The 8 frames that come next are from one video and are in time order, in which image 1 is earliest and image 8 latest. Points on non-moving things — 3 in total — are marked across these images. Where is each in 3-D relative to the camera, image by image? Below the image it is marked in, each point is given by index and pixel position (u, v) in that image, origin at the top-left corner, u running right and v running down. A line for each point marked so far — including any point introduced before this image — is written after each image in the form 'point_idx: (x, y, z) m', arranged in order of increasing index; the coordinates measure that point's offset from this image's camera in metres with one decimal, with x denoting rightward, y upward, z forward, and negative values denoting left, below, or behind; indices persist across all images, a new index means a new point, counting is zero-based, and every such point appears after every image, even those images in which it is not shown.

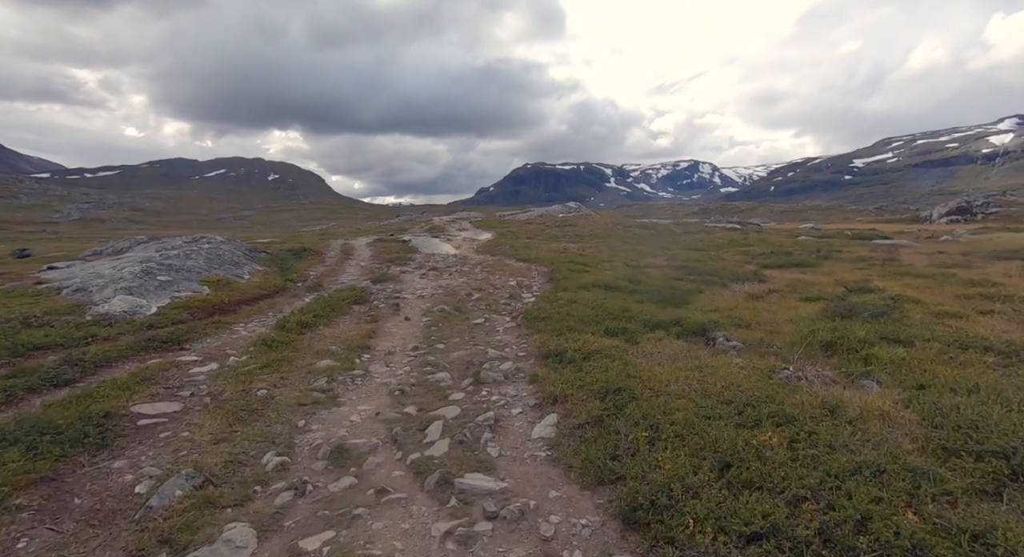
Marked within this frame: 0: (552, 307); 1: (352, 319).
0: (+1.6, -1.1, +19.2) m
1: (-5.9, -1.5, +17.5) m
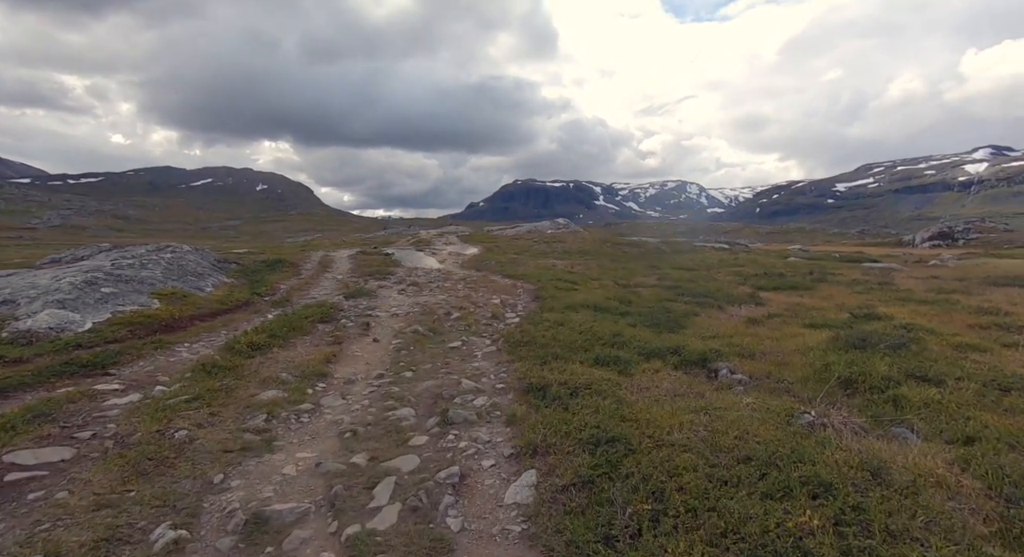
0: (+0.9, -1.8, +17.6) m
1: (-6.5, -2.0, +15.7) m
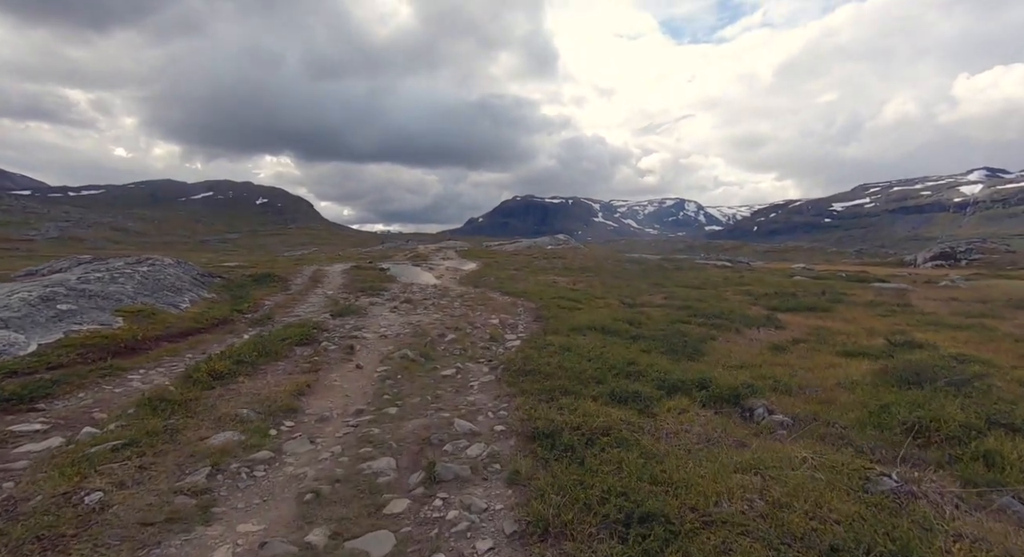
0: (+0.9, -2.5, +15.8) m
1: (-6.5, -2.6, +13.8) m
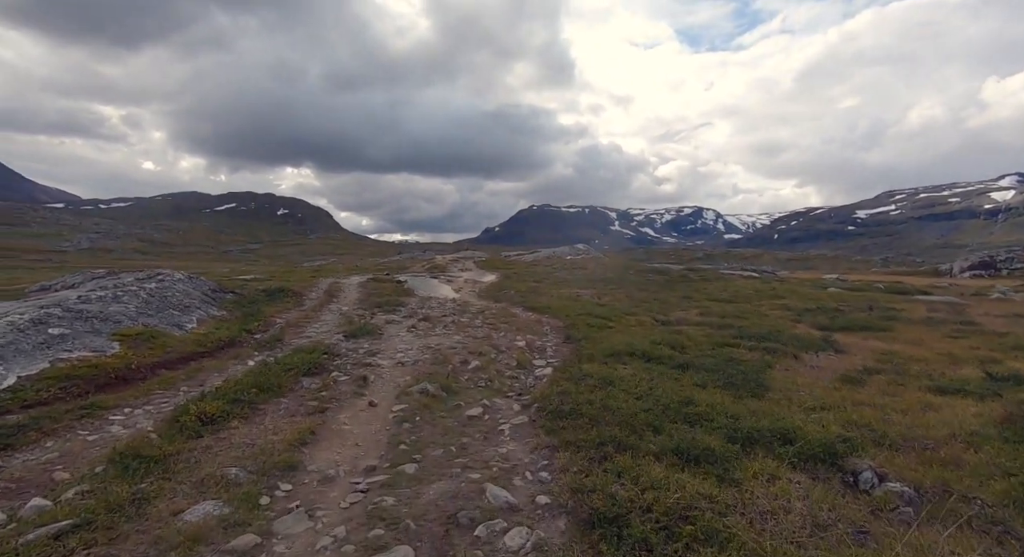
0: (+1.9, -3.2, +13.7) m
1: (-5.6, -3.2, +12.0) m
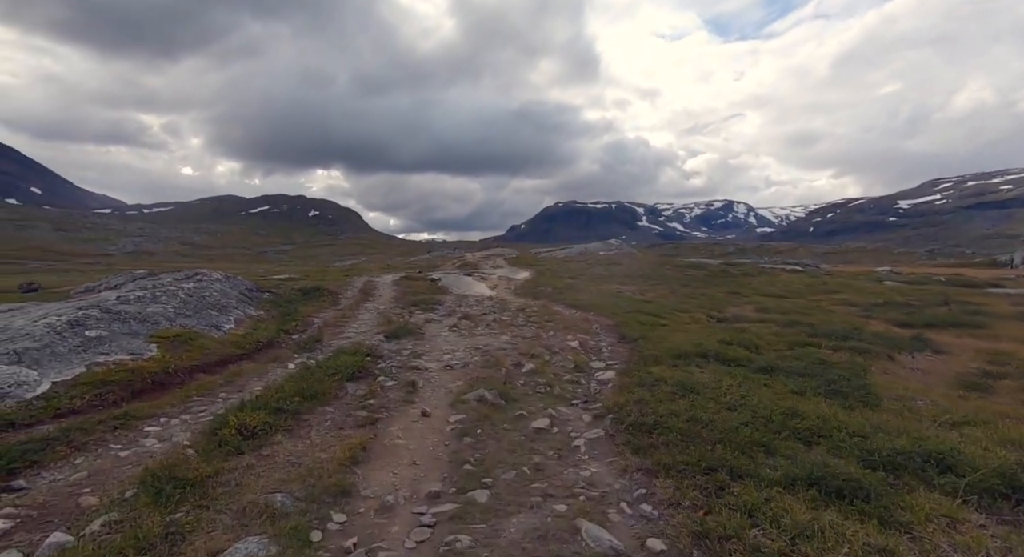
0: (+3.6, -3.0, +12.1) m
1: (-4.0, -3.1, +10.8) m
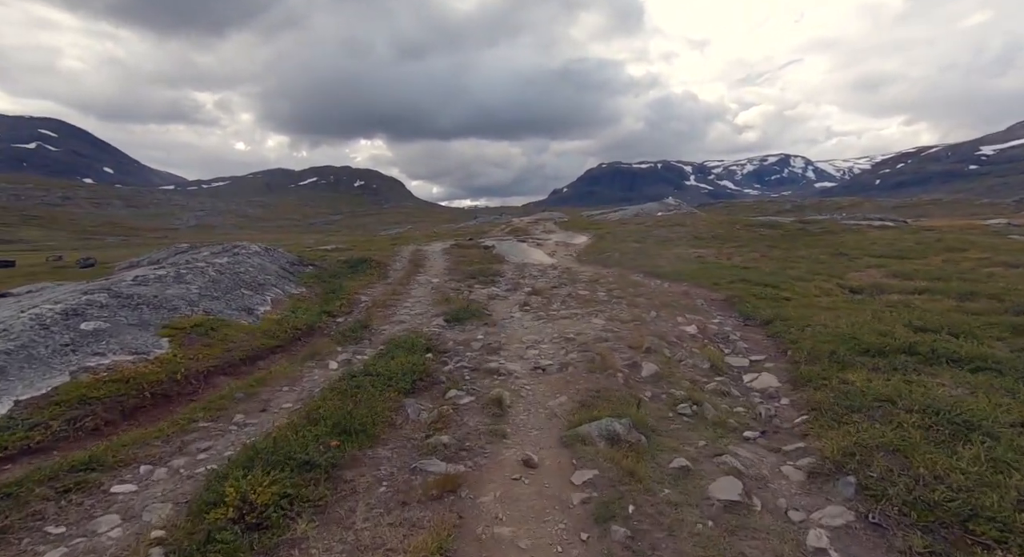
0: (+6.0, -2.4, +7.4) m
1: (-1.7, -2.8, +6.8) m
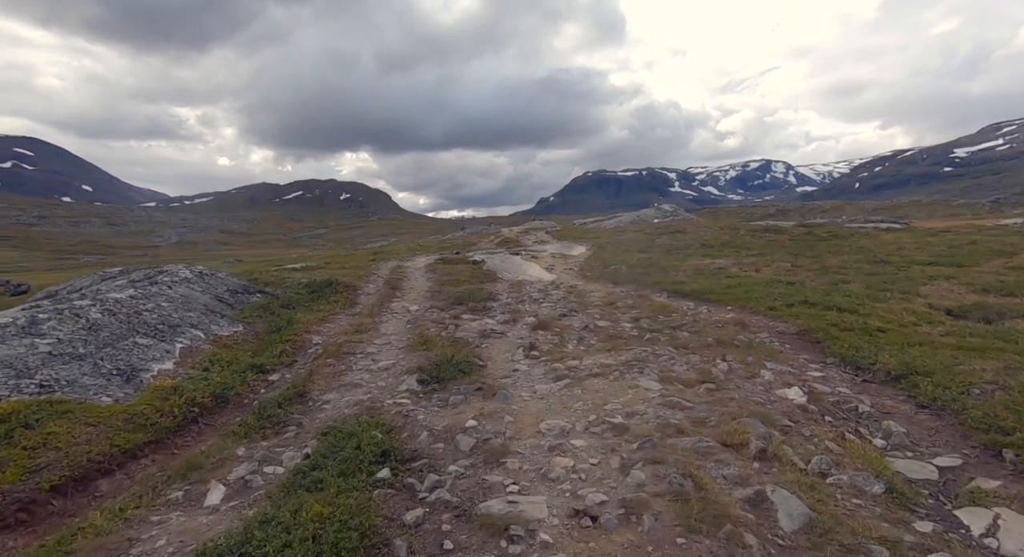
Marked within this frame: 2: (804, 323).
0: (+6.3, -3.1, +2.1) m
1: (-1.3, -3.6, +1.3) m
2: (+9.7, -1.4, +15.9) m
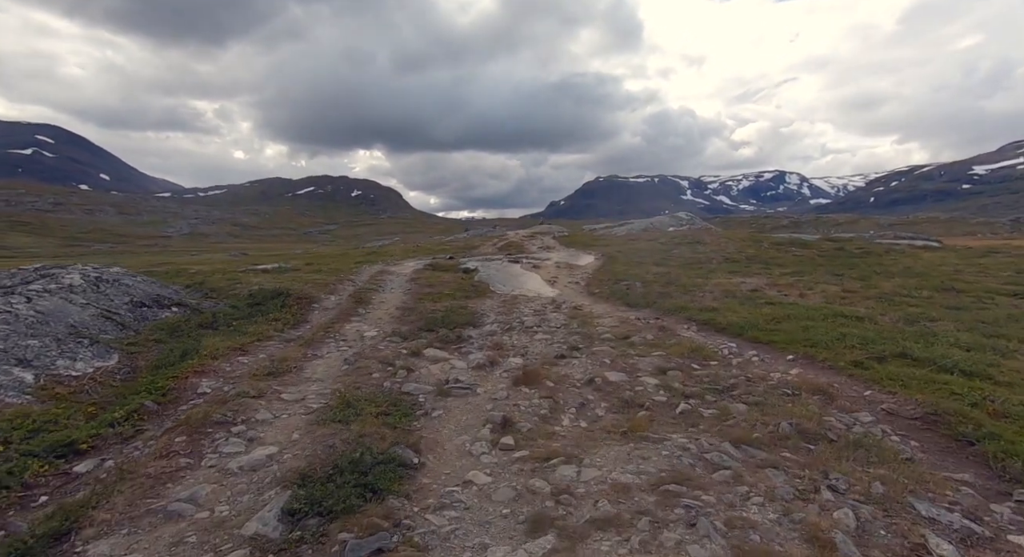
0: (+5.3, -4.0, -3.5) m
1: (-2.3, -4.2, -4.1) m
2: (+9.0, -2.6, +10.4) m
